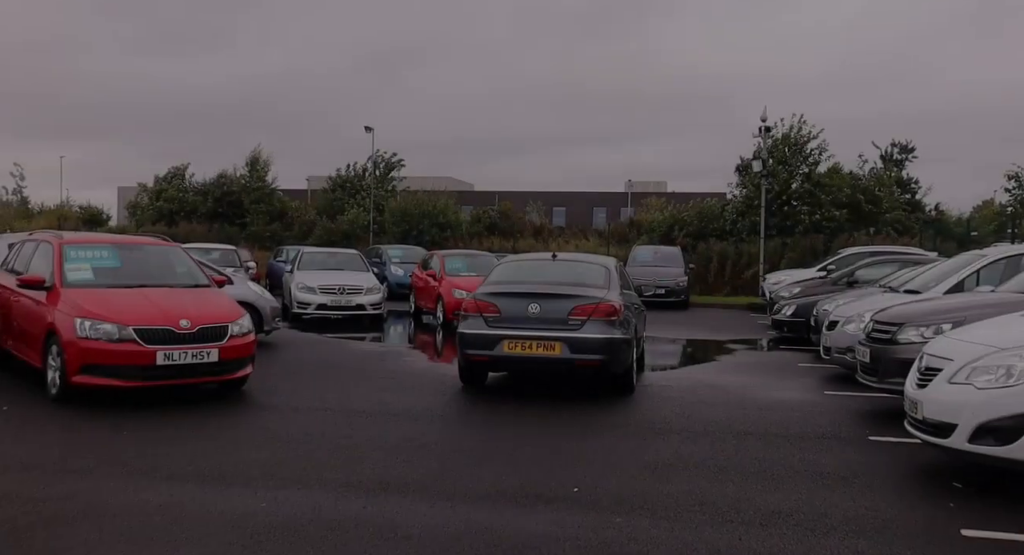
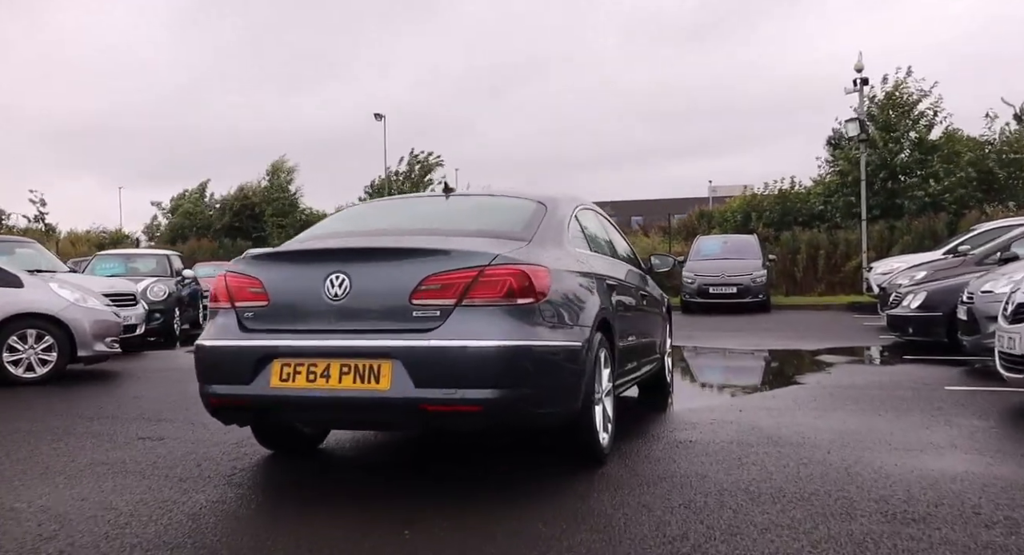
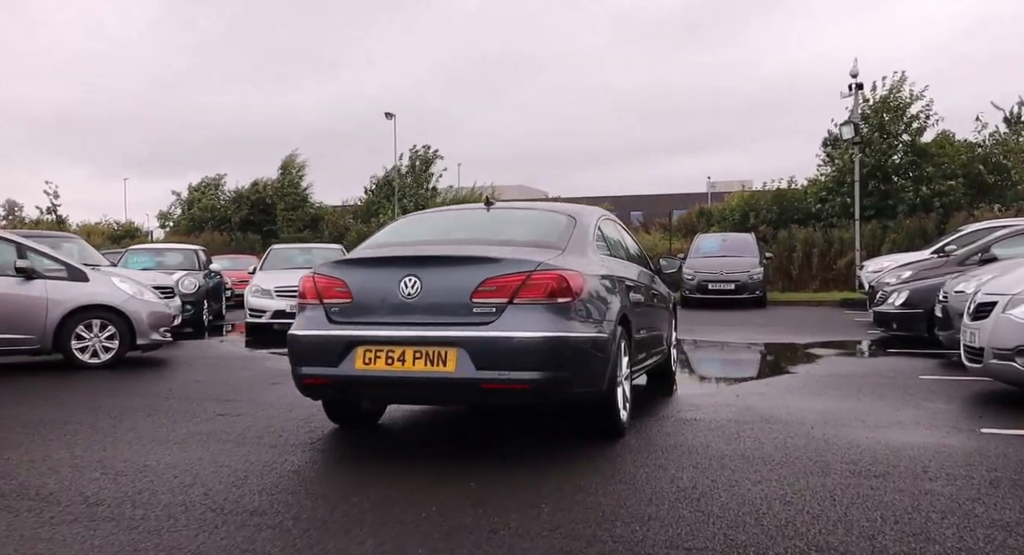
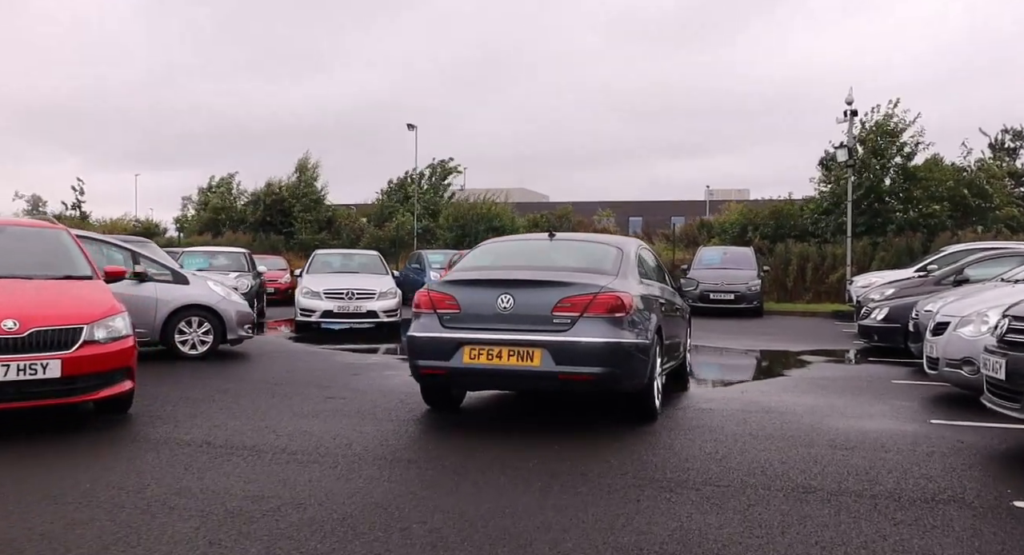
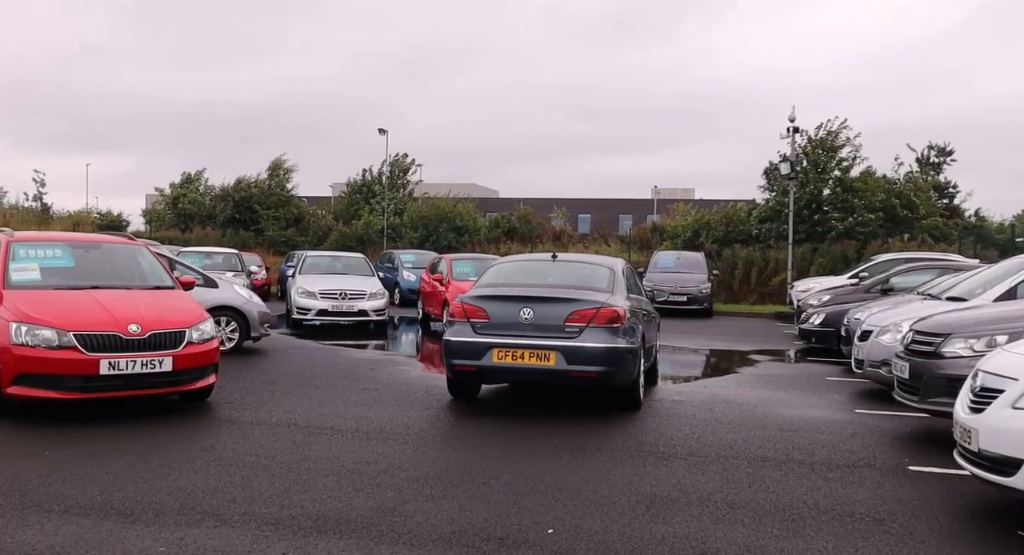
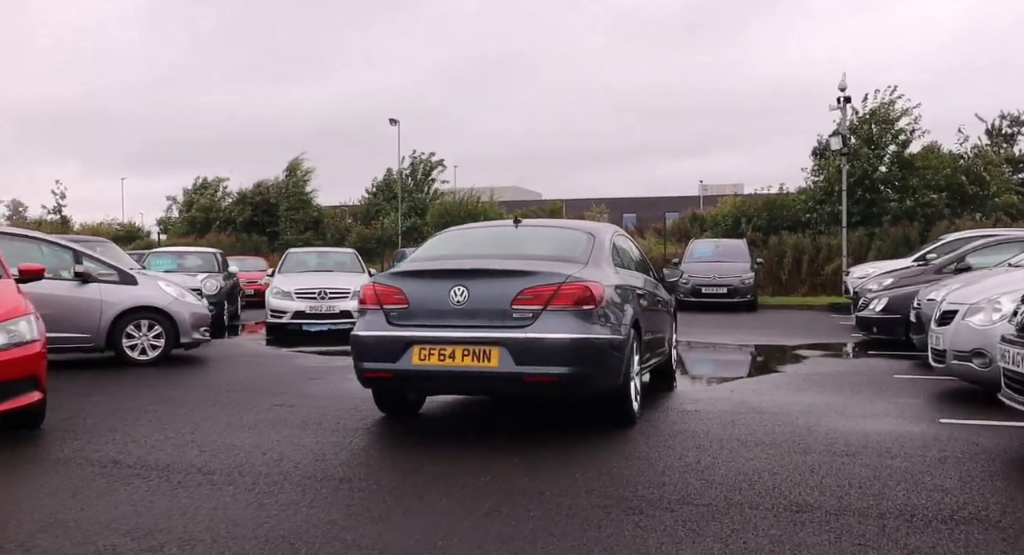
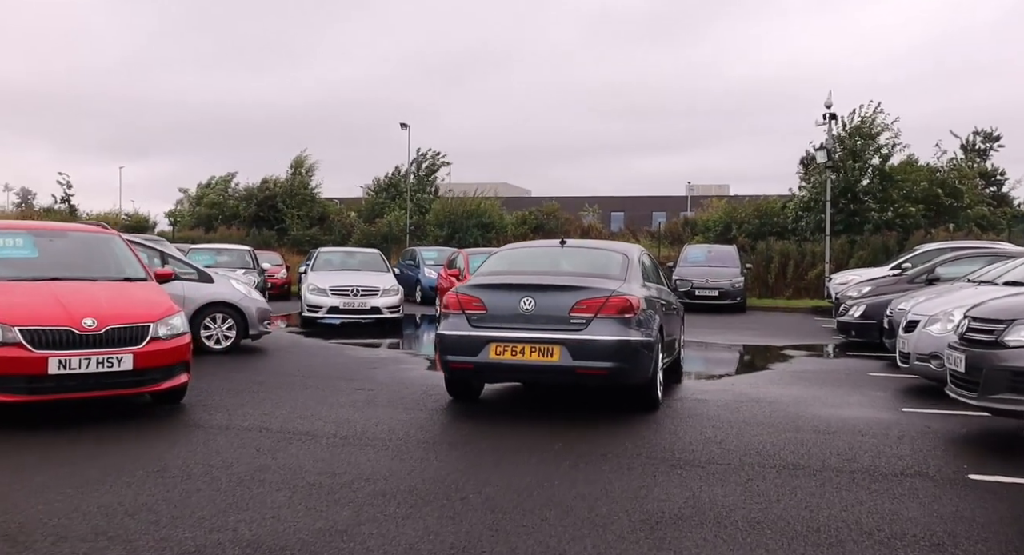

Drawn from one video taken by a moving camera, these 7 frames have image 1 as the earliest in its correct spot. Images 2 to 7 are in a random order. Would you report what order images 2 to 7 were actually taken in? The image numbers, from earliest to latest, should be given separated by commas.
5, 7, 4, 6, 3, 2
